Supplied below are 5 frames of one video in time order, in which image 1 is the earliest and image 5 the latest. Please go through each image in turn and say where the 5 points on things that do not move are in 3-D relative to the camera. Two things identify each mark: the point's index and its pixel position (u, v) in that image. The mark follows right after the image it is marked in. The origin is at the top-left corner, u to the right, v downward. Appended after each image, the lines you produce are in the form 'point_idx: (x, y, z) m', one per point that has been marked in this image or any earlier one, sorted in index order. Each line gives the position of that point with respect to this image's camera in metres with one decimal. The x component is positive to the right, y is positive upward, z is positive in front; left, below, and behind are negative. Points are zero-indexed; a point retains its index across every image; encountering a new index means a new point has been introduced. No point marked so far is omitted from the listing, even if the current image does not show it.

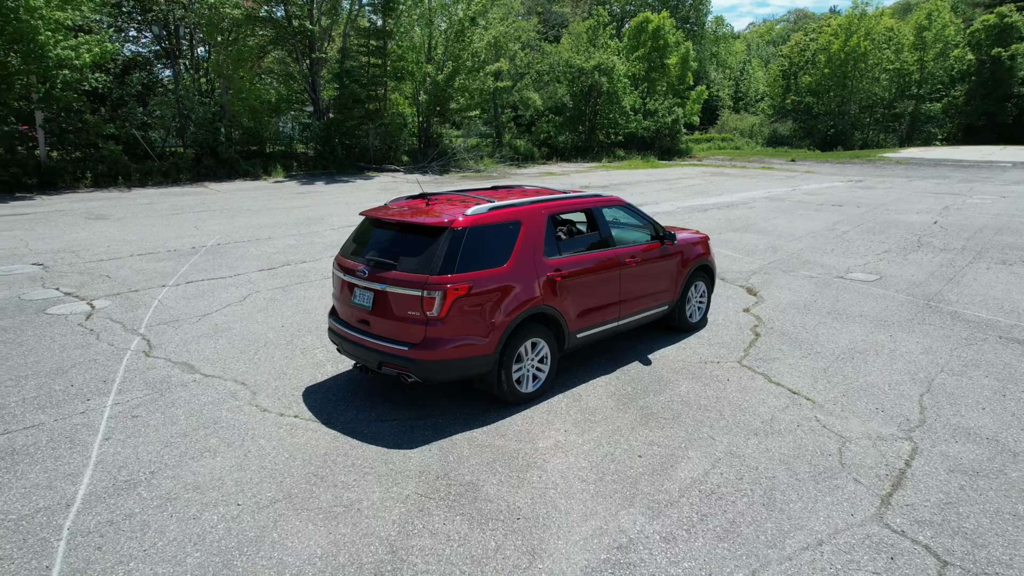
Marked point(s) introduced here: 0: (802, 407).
0: (+2.3, -0.9, +5.1) m
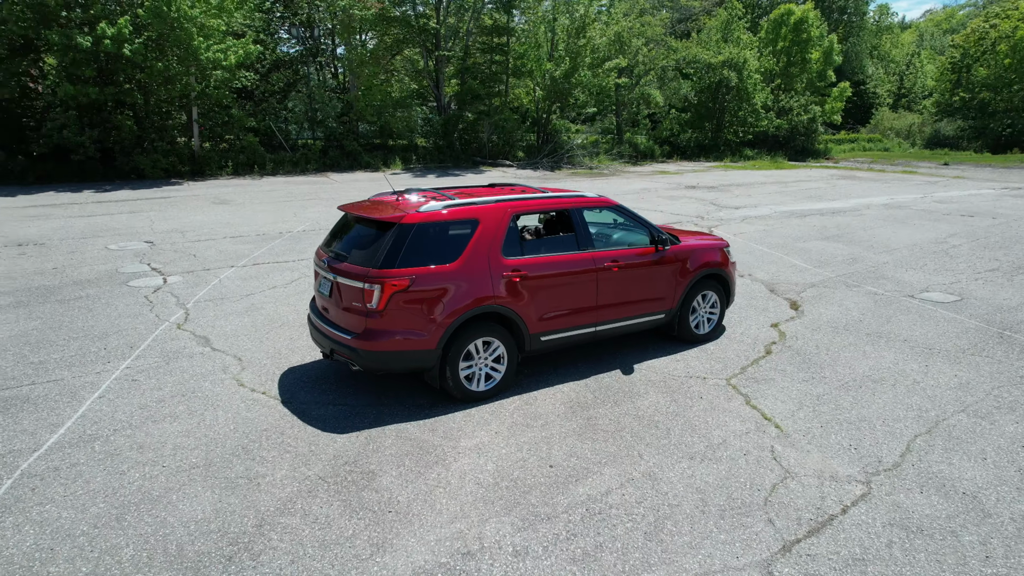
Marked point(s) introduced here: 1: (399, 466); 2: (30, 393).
0: (+1.8, -1.1, +4.7) m
1: (-0.8, -1.2, +4.2) m
2: (-4.0, -0.9, +5.3) m
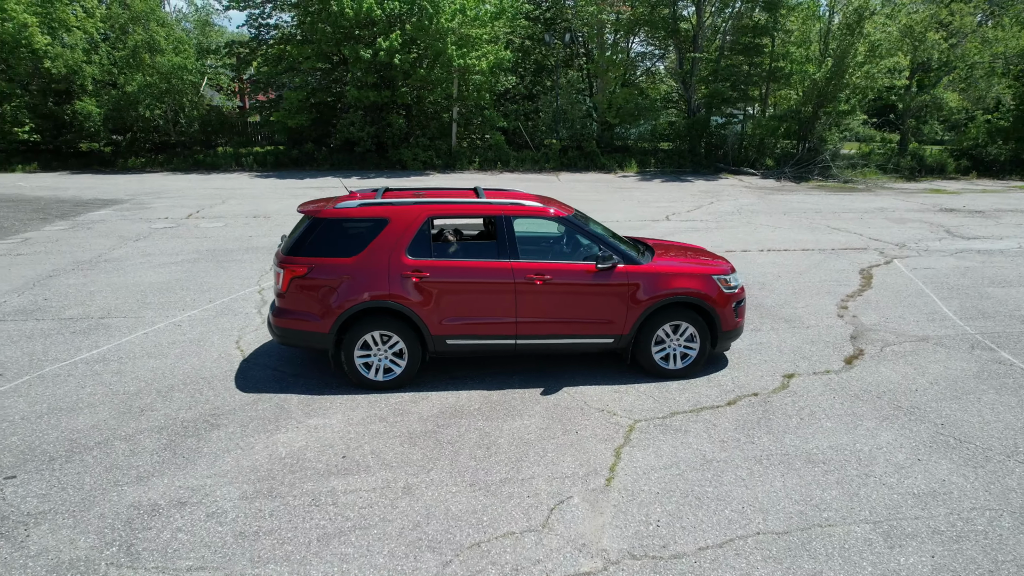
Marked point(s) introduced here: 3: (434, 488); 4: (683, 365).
0: (+0.4, -1.3, +4.1) m
1: (-2.1, -1.0, +4.8) m
2: (-4.5, -0.4, +7.2) m
3: (-0.5, -1.3, +4.0) m
4: (+1.5, -0.7, +5.8) m
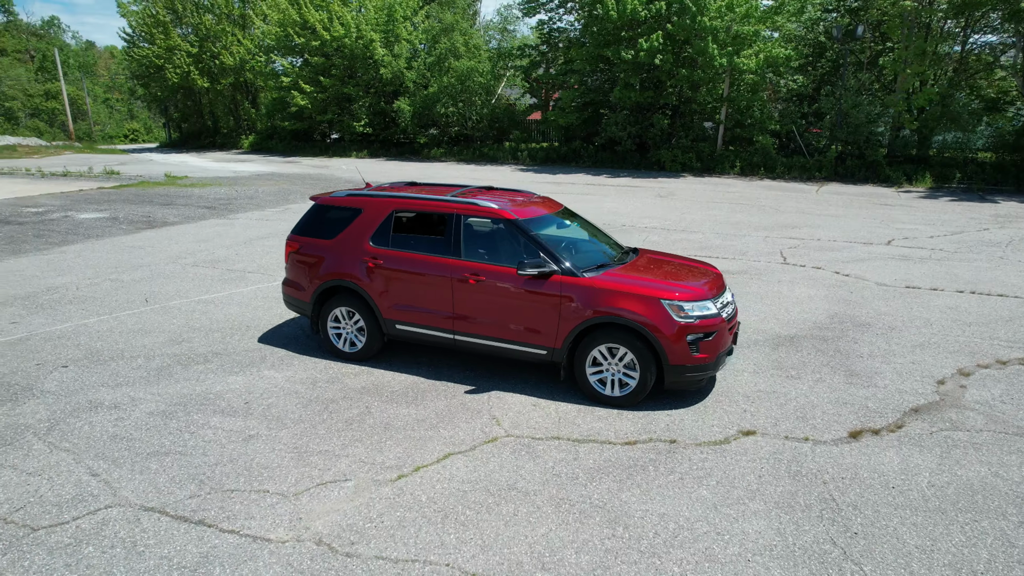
0: (-0.9, -1.2, +4.3) m
1: (-2.8, -0.7, +6.0) m
2: (-3.7, +0.2, +9.2) m
3: (-1.8, -1.1, +4.6) m
4: (+0.9, -0.9, +5.2) m
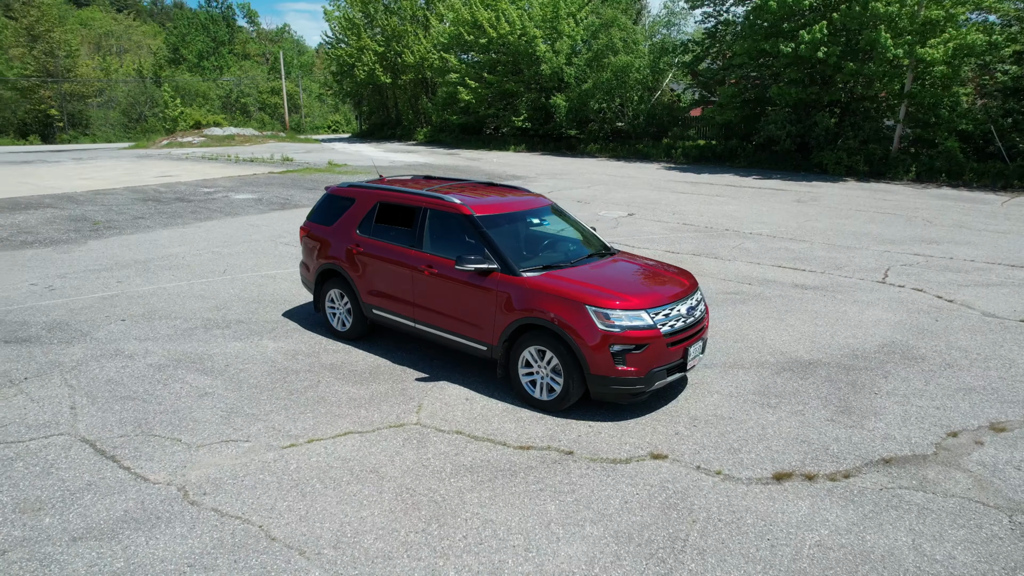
0: (-1.7, -1.1, +4.7) m
1: (-3.0, -0.5, +6.9) m
2: (-3.0, +0.5, +10.2) m
3: (-2.4, -0.9, +5.2) m
4: (+0.3, -0.9, +5.1) m
